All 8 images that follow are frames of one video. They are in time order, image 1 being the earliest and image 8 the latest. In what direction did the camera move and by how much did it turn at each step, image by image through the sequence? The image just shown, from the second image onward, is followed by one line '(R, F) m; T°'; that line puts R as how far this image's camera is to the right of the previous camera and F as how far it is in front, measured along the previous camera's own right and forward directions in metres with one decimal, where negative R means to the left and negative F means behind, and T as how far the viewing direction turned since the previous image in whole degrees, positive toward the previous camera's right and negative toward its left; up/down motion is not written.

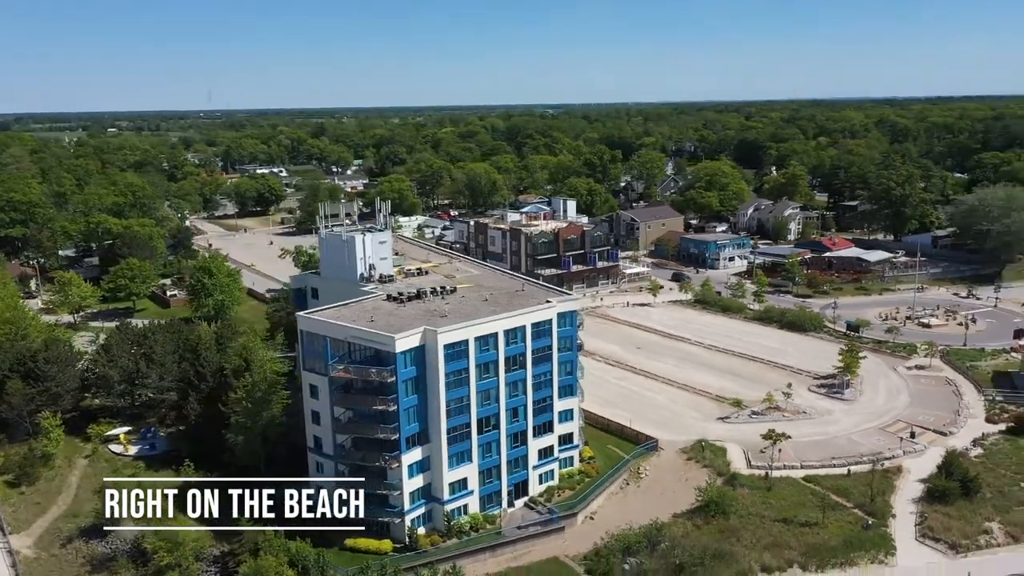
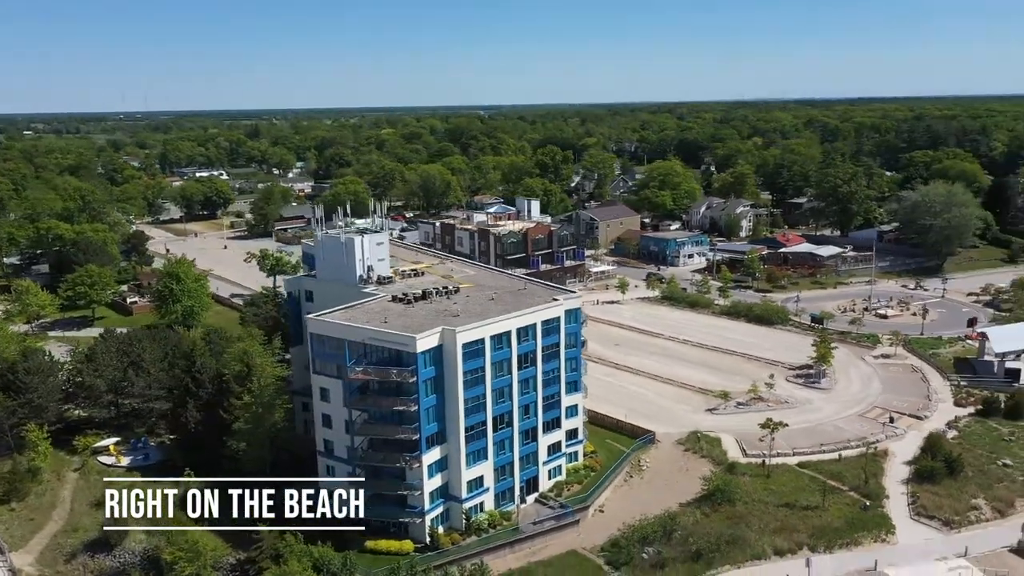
(-2.6, -0.2) m; +5°
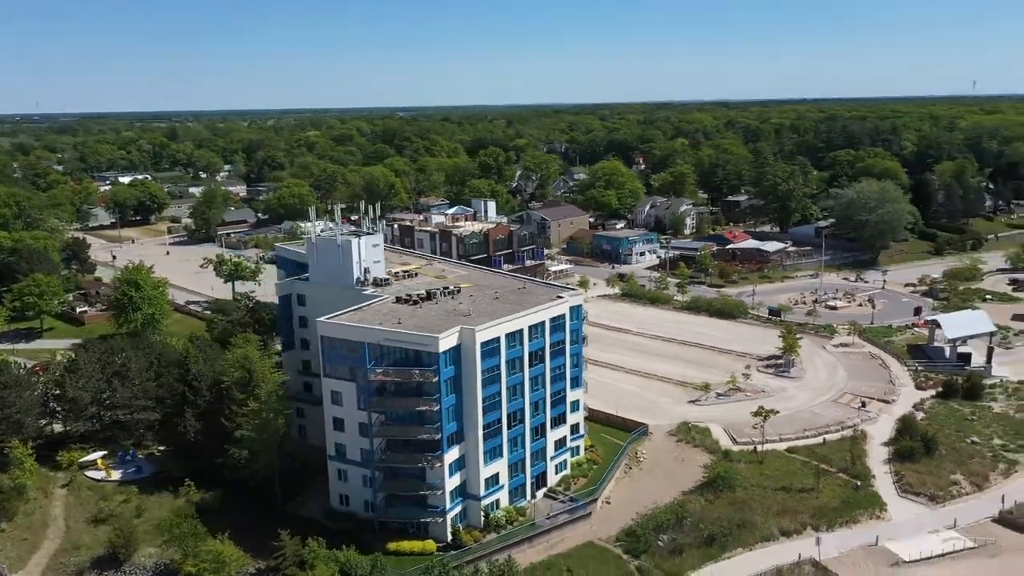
(-3.0, -0.2) m; +6°
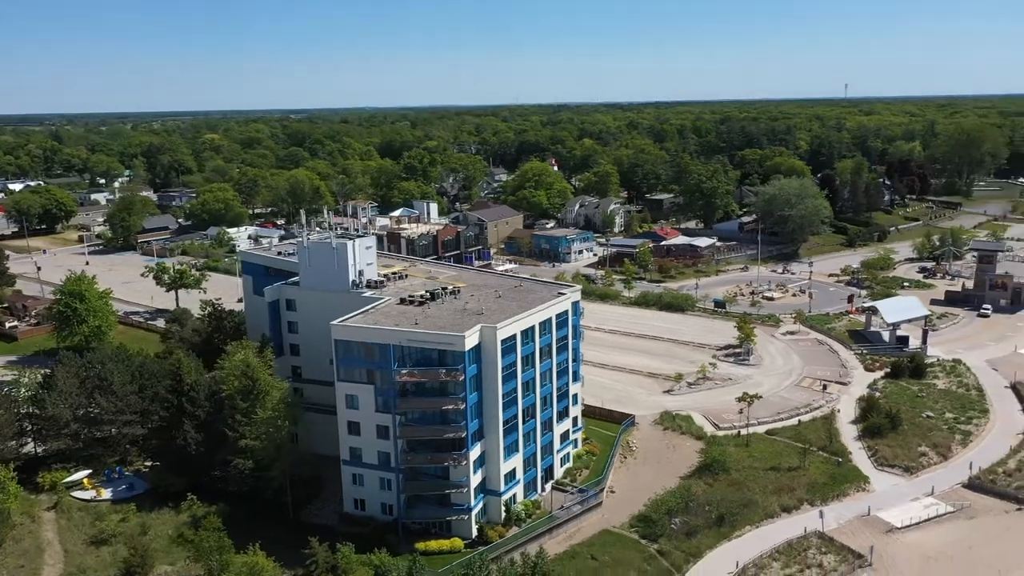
(-3.9, -0.2) m; +7°
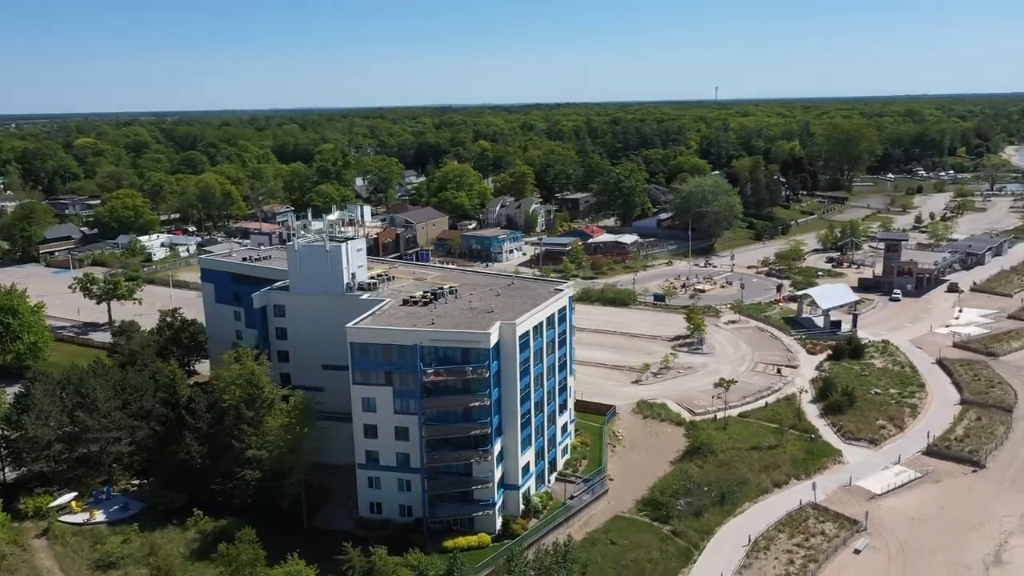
(-4.3, -0.2) m; +8°
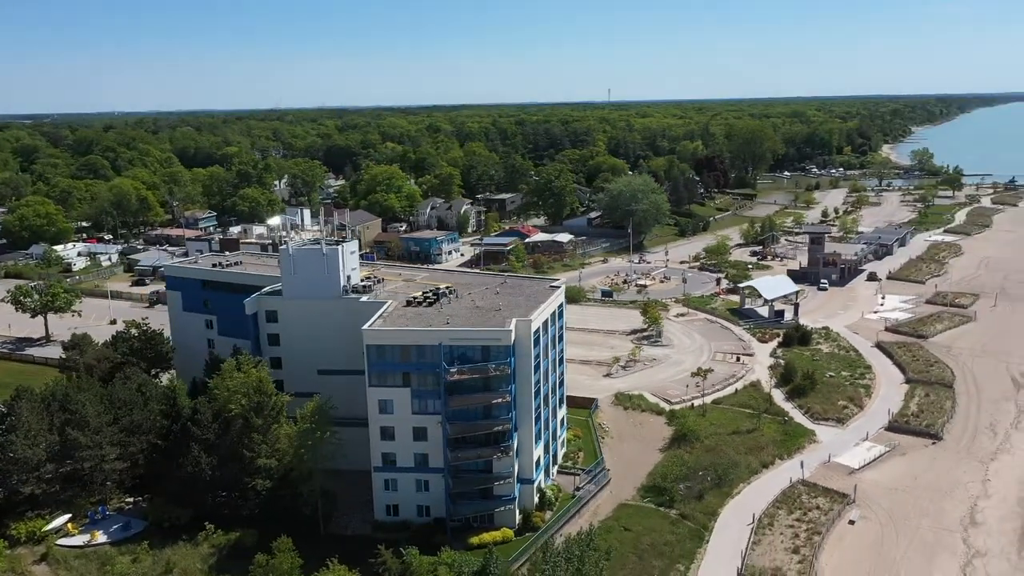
(-3.8, -0.2) m; +7°
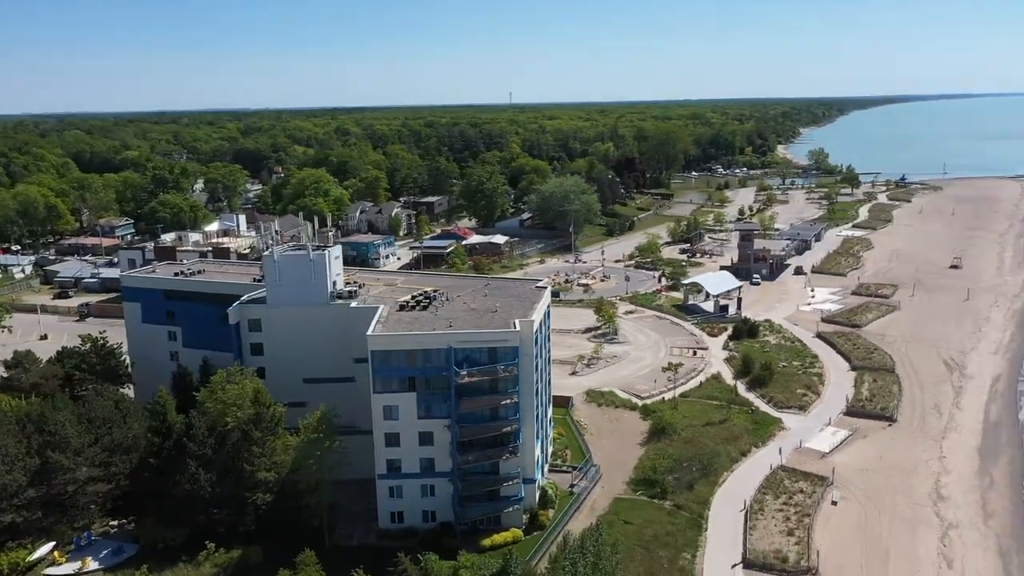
(-3.3, +0.1) m; +7°
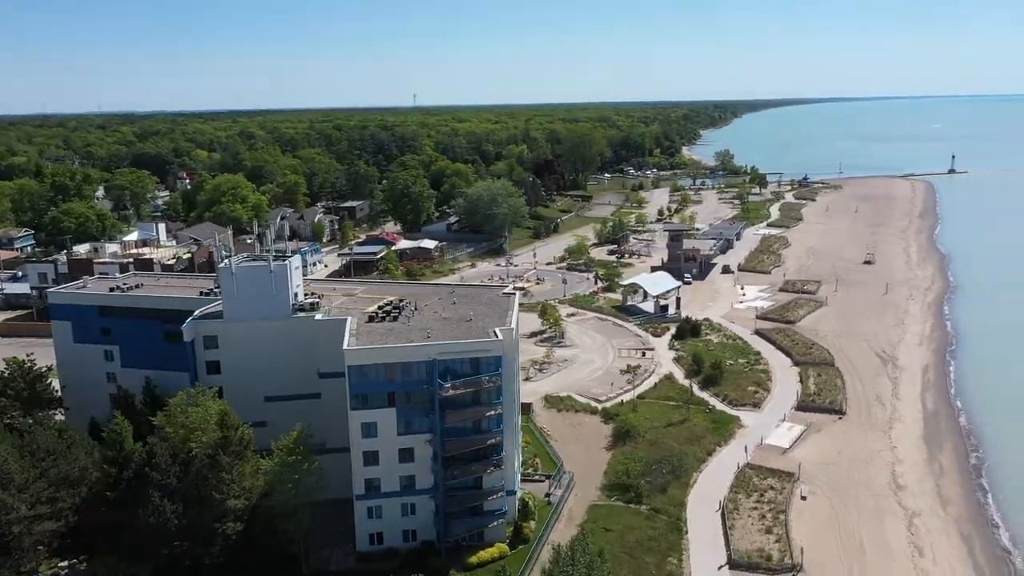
(-2.3, +0.8) m; +7°
